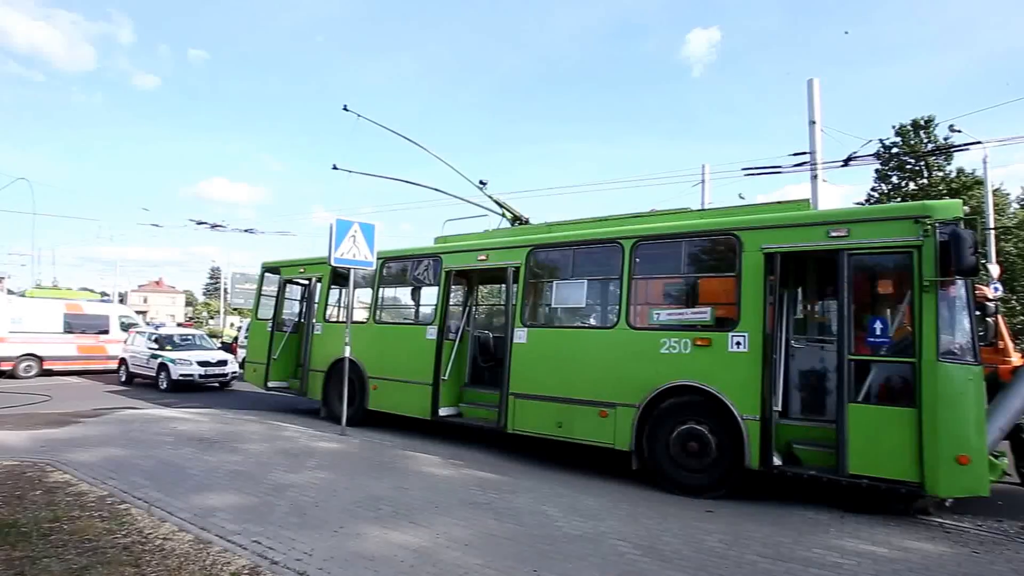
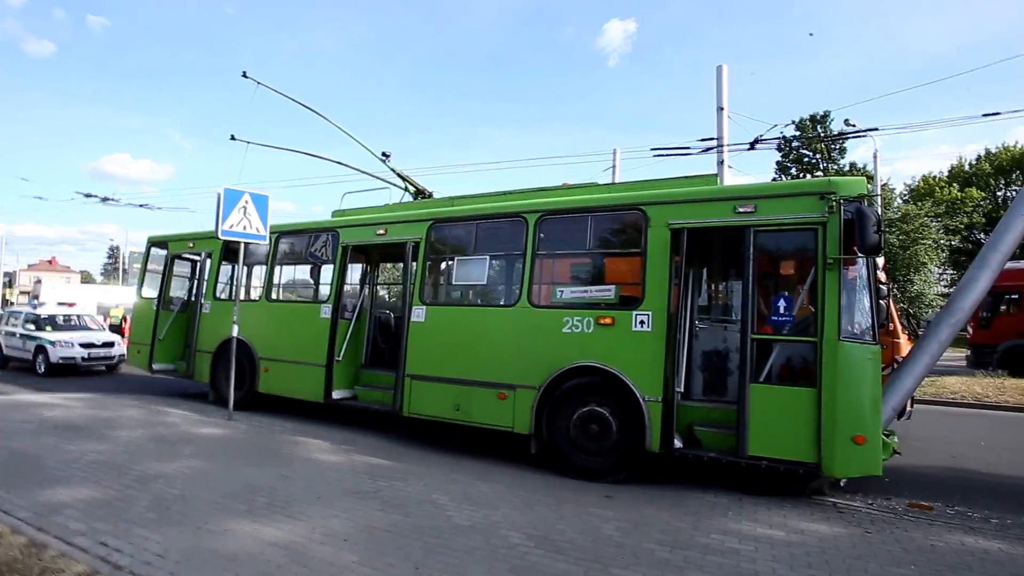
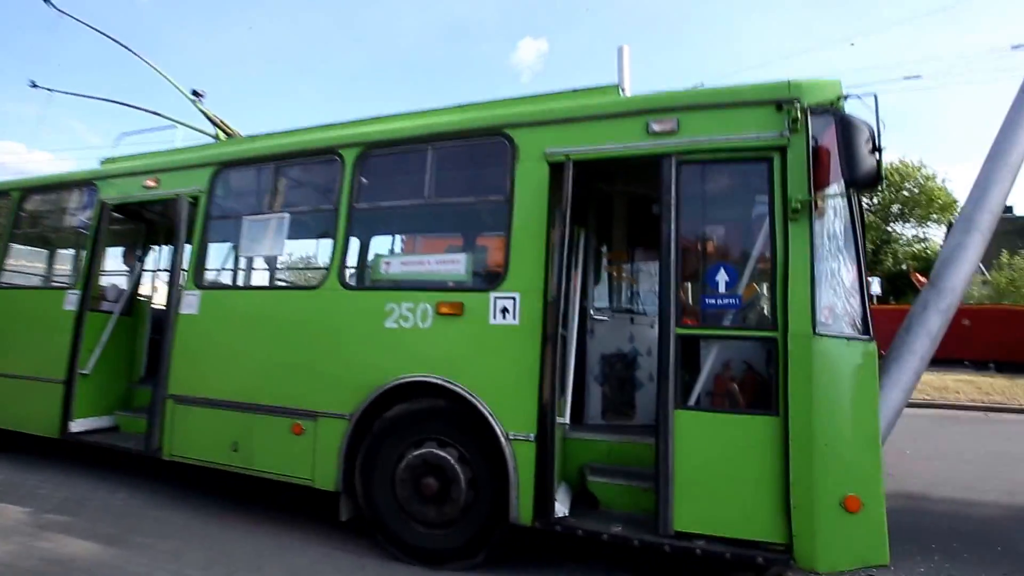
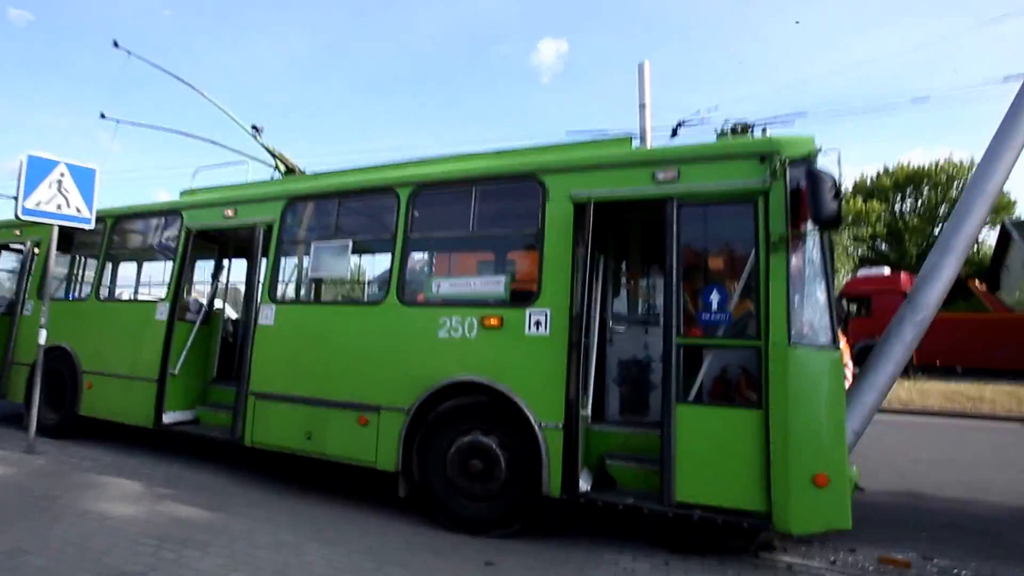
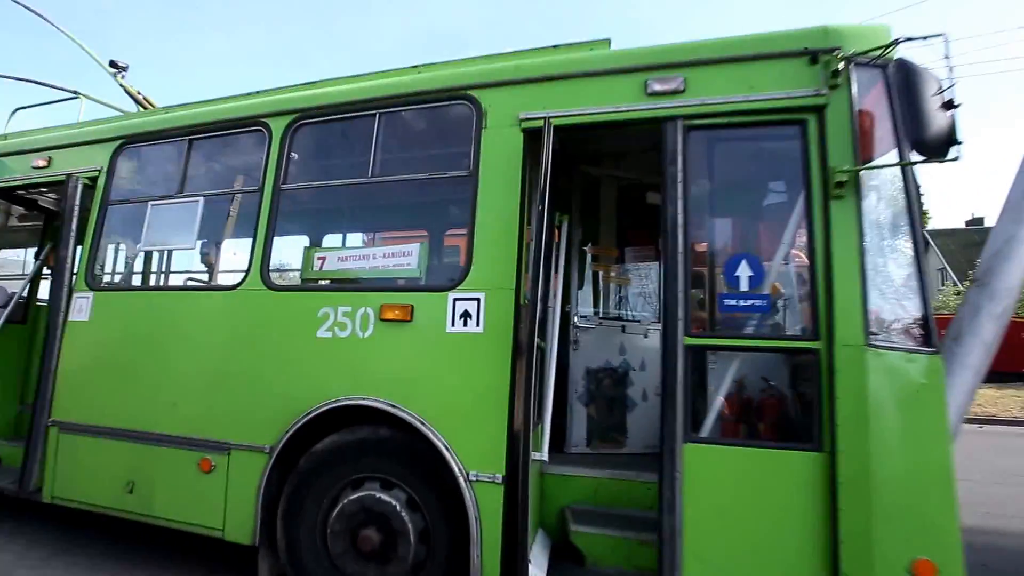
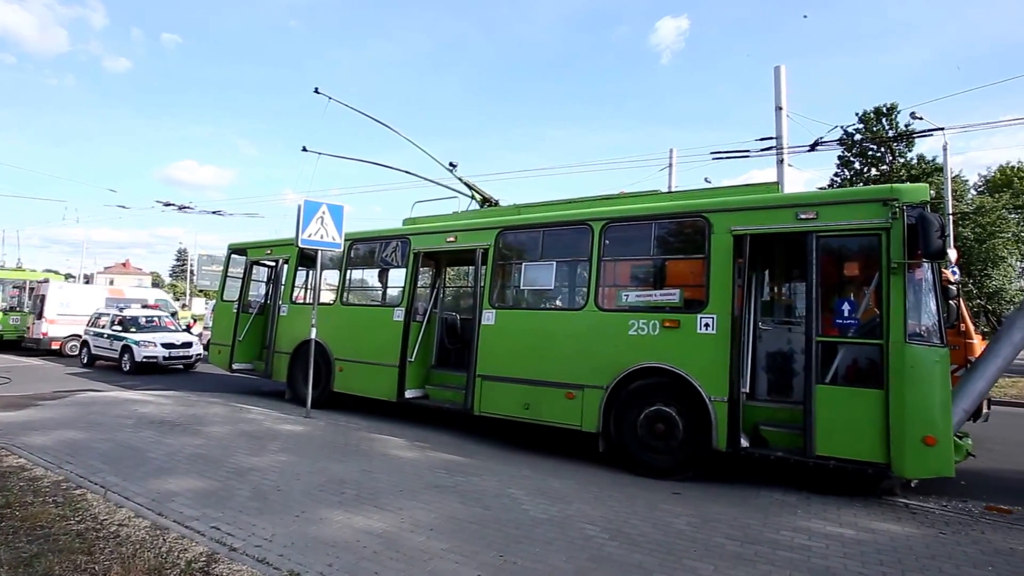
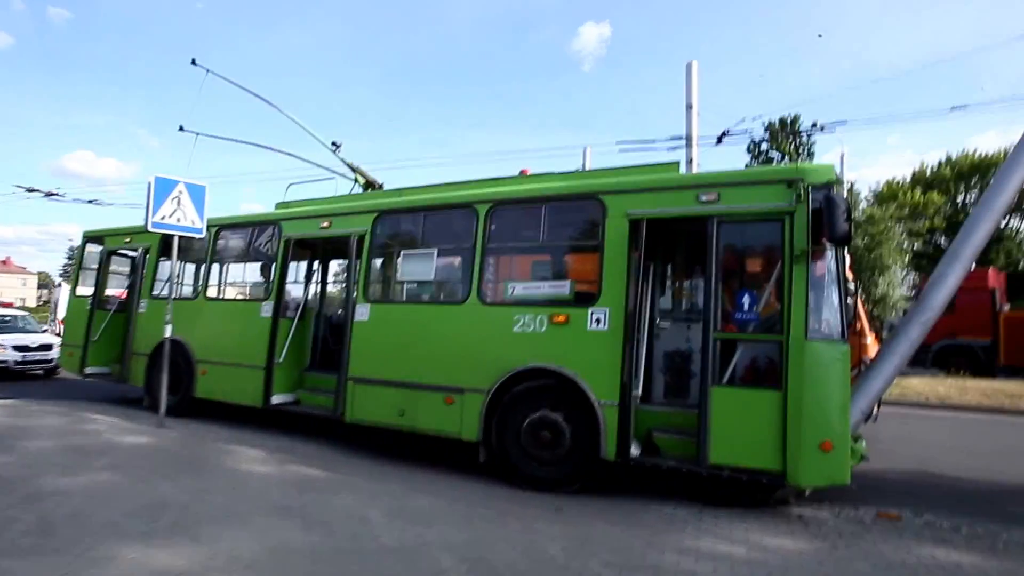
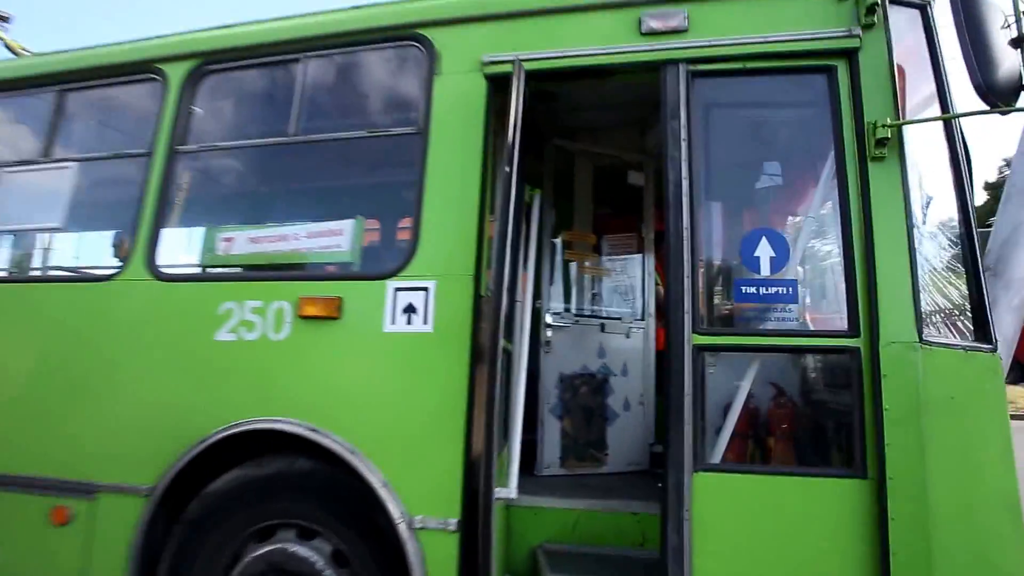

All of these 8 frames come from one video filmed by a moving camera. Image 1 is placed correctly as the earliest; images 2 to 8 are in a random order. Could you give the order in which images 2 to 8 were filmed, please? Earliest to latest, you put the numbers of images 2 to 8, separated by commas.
6, 2, 7, 4, 3, 5, 8
